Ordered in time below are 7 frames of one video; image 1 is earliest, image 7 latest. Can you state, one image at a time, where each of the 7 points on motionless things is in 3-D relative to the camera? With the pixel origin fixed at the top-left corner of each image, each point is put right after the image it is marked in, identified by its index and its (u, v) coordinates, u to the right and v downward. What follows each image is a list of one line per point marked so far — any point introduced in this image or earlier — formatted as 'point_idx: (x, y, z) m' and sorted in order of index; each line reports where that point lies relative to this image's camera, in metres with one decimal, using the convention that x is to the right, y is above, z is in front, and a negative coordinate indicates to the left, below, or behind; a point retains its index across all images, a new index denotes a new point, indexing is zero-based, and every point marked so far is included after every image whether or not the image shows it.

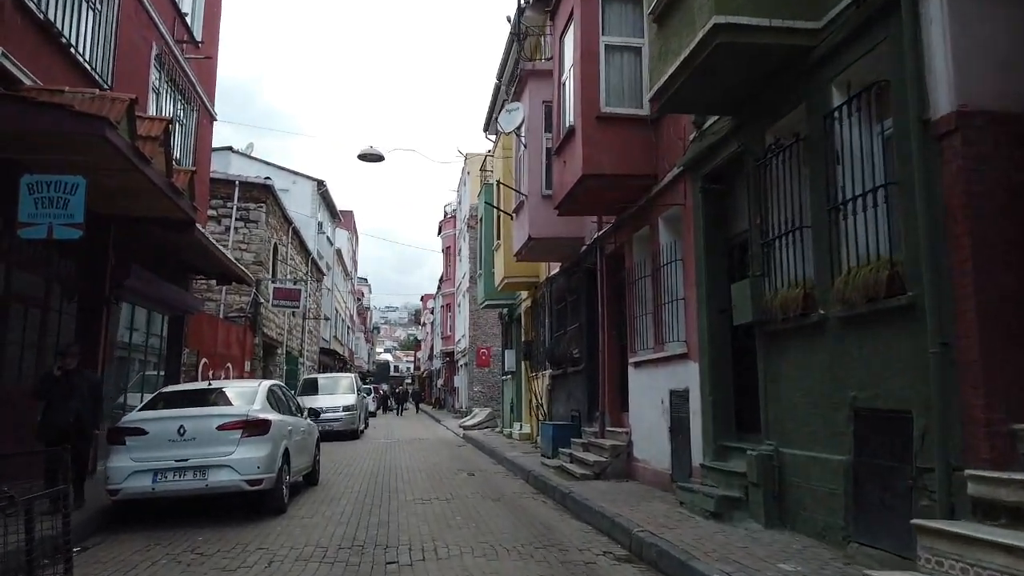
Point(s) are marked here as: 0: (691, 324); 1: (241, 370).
0: (+2.2, -0.4, +9.2) m
1: (-7.0, -2.1, +19.2) m
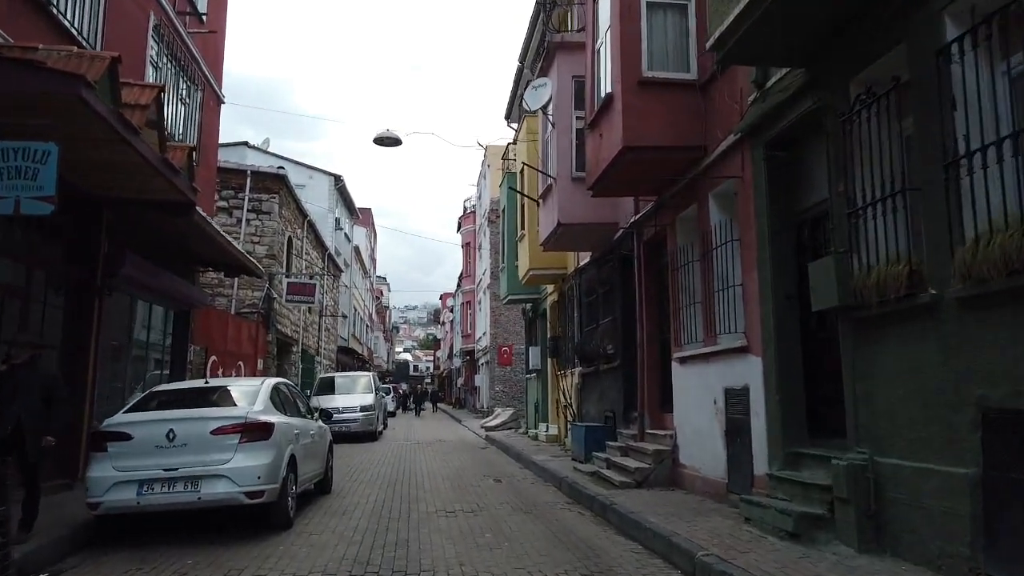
0: (+2.6, -0.3, +8.0) m
1: (-6.4, -2.0, +18.3) m
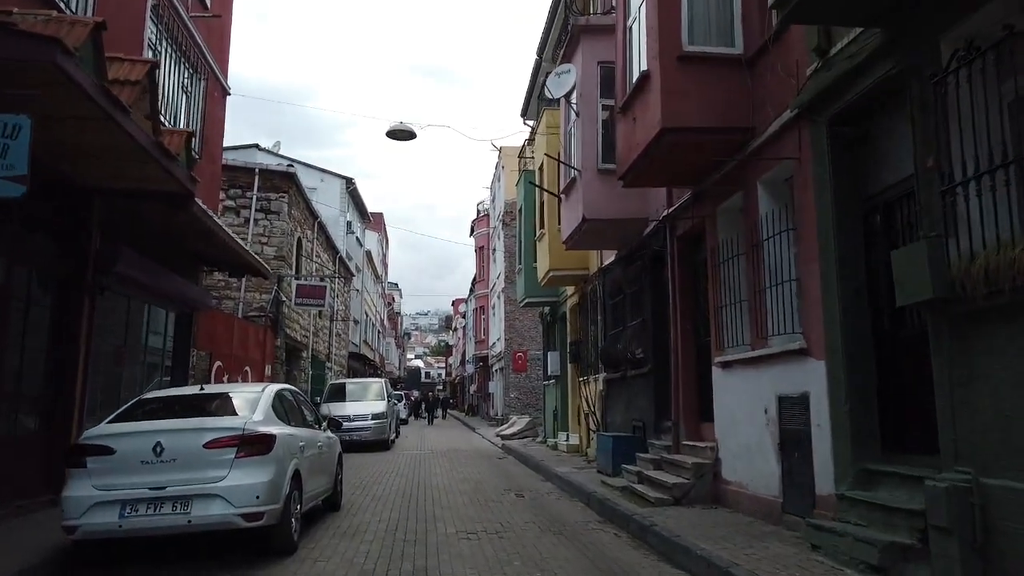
0: (+2.9, -0.2, +7.1) m
1: (-5.9, -2.0, +17.5) m
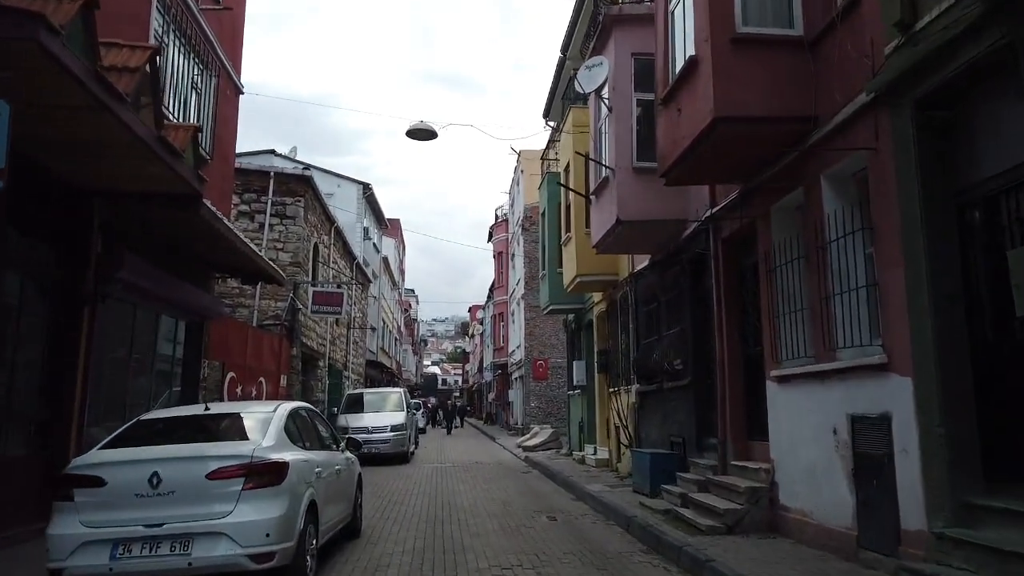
0: (+3.2, -0.3, +6.3) m
1: (-5.4, -2.2, +16.8) m
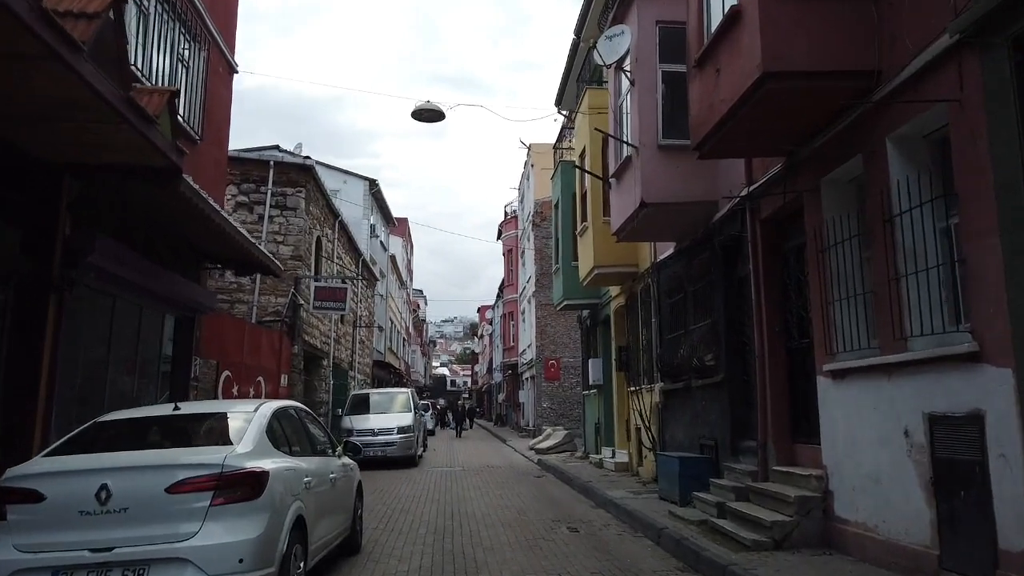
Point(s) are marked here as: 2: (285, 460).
0: (+3.4, -0.1, +5.3) m
1: (-5.1, -2.1, +15.9) m
2: (-1.7, -1.3, +5.4) m
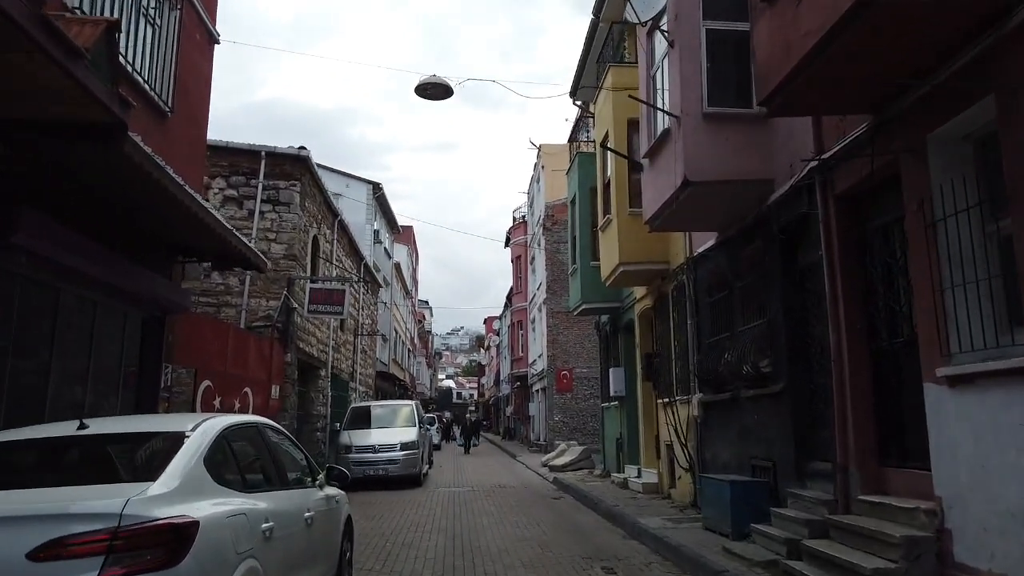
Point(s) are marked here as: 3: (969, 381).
0: (+3.6, +0.1, +3.7) m
1: (-4.8, -2.1, +14.4) m
2: (-1.5, -1.1, +3.9) m
3: (+3.4, -0.7, +5.5) m
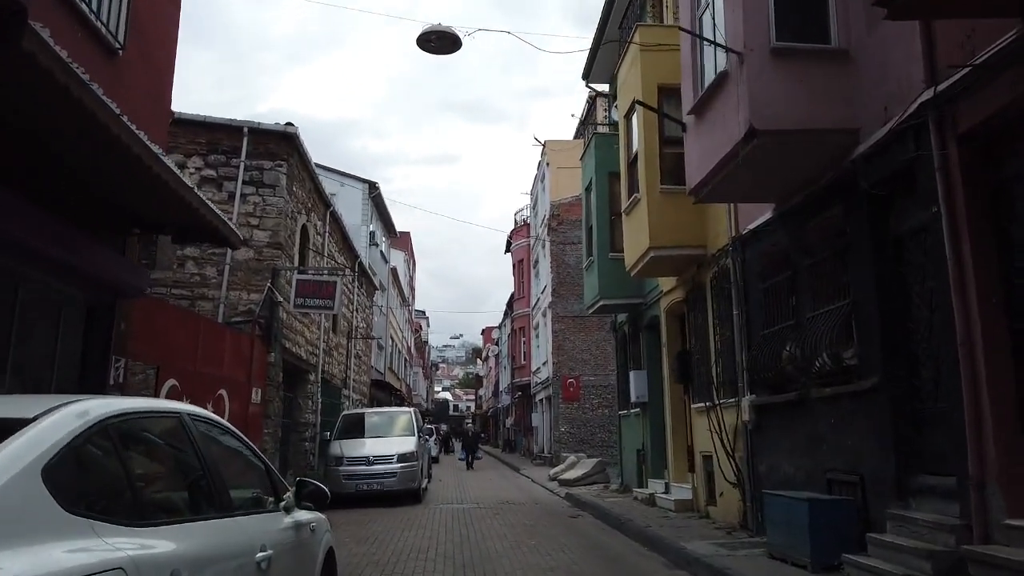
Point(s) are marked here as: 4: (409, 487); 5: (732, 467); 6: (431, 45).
0: (+3.9, +0.4, +2.1) m
1: (-4.6, -1.9, +12.6) m
2: (-1.2, -0.7, +2.2) m
3: (+3.7, -0.4, +3.8) m
4: (-2.1, -4.1, +15.2) m
5: (+3.0, -2.5, +10.1) m
6: (-1.1, +3.3, +10.1) m
